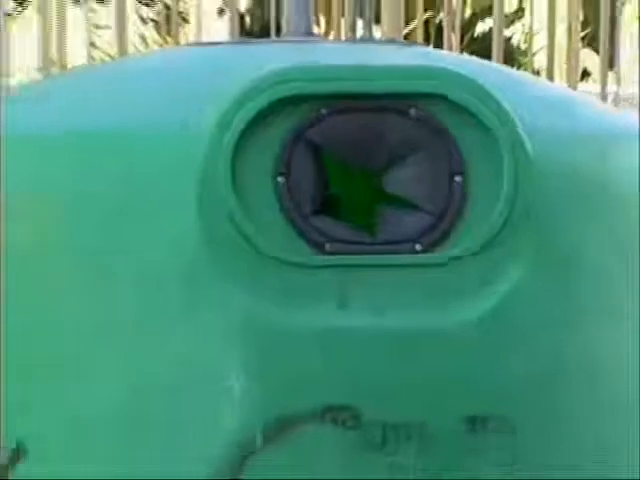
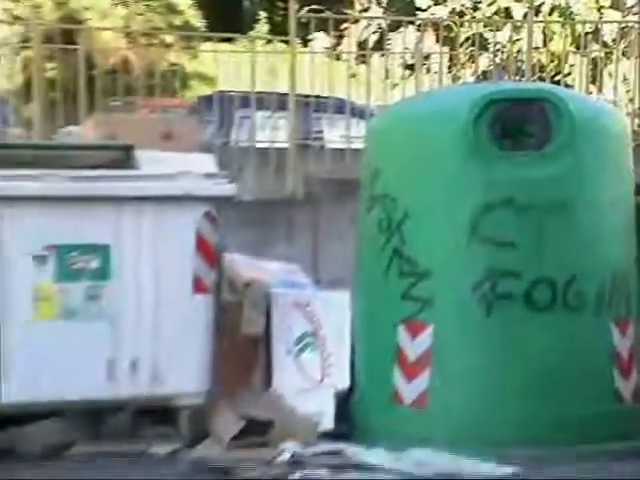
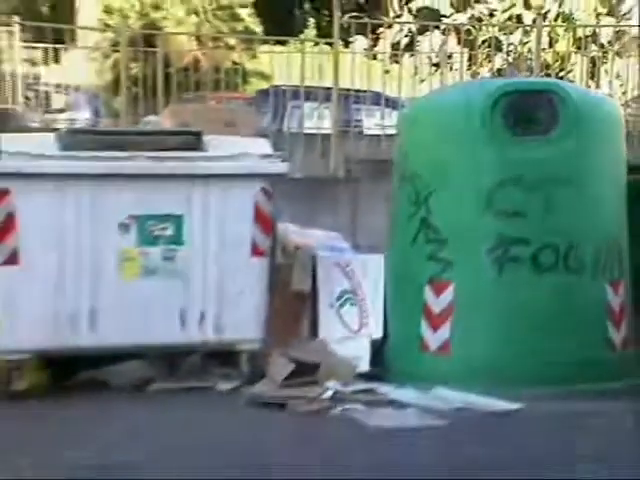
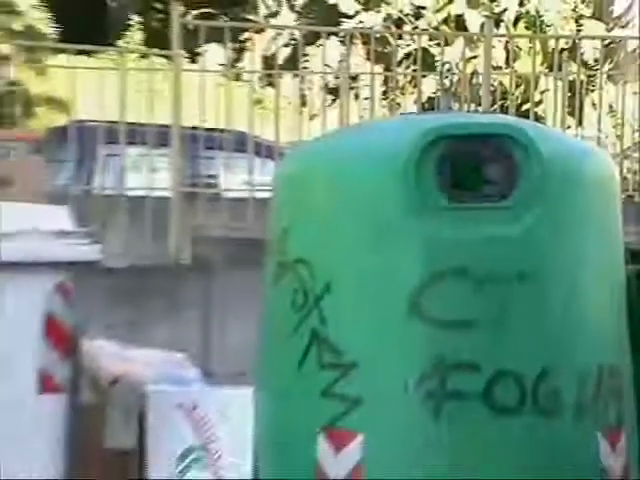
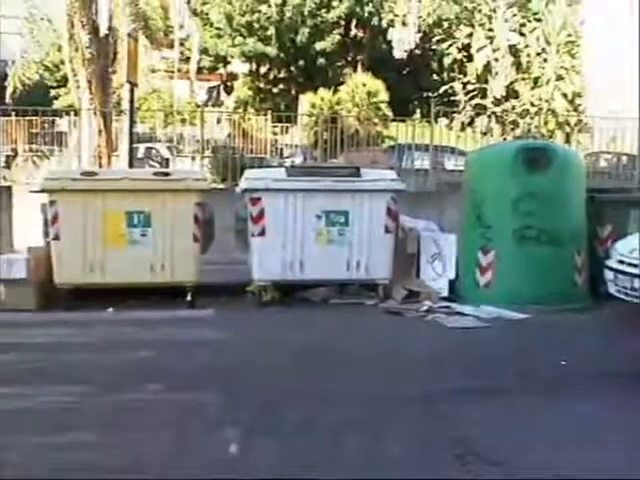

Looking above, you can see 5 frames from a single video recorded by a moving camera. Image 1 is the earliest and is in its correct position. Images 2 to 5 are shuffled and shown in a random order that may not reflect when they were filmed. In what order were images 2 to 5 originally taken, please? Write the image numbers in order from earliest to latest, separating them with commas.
4, 2, 3, 5
